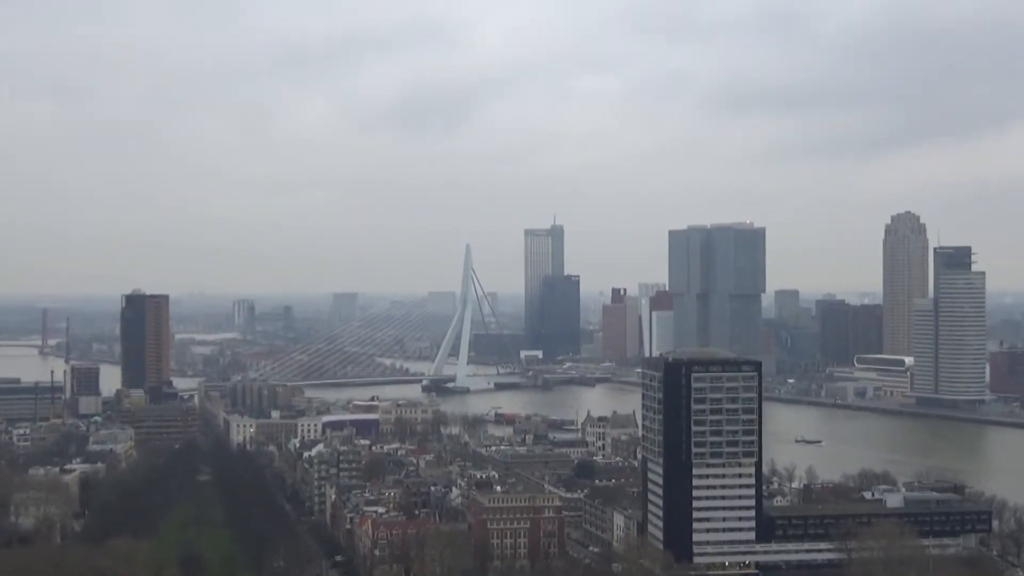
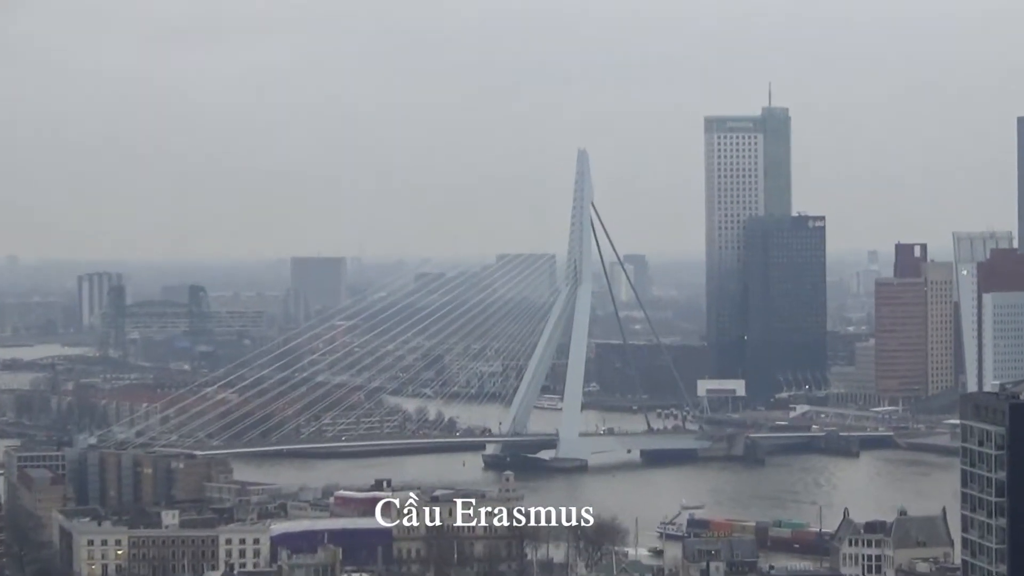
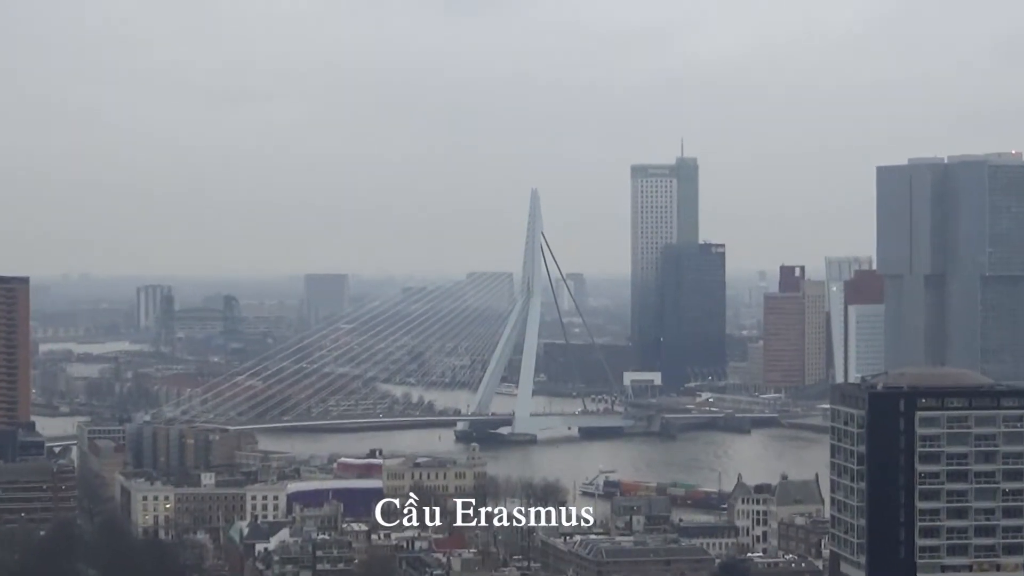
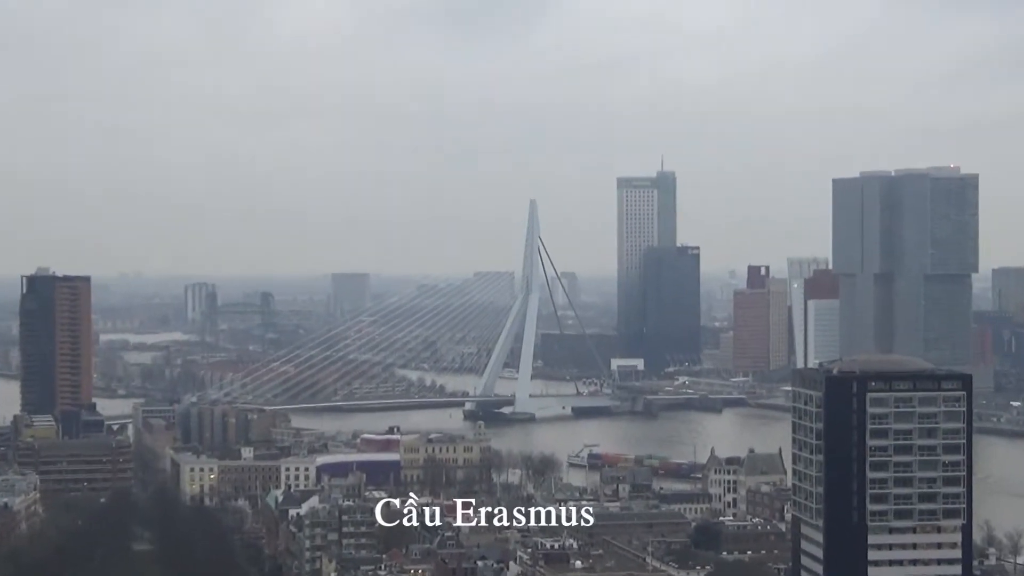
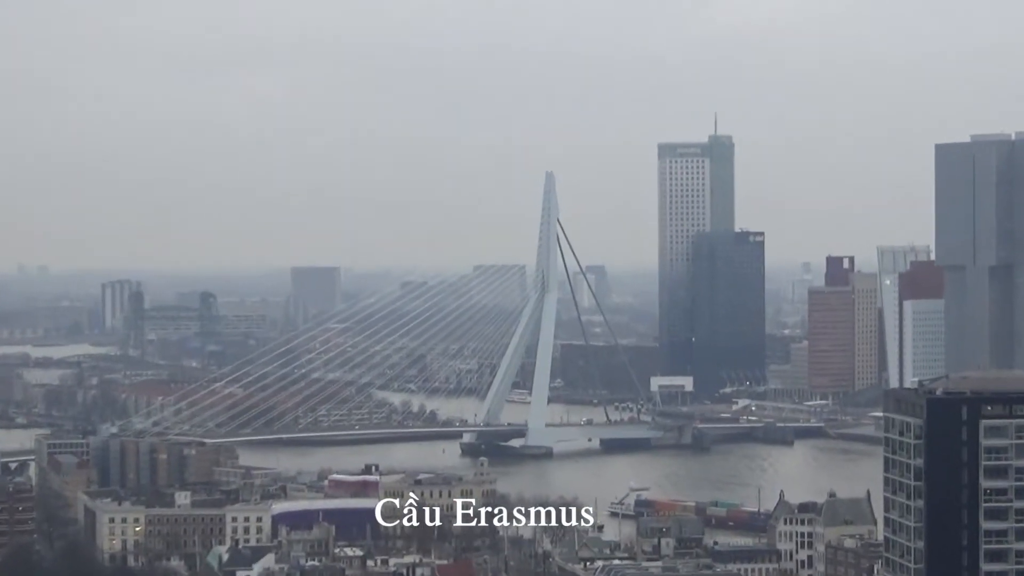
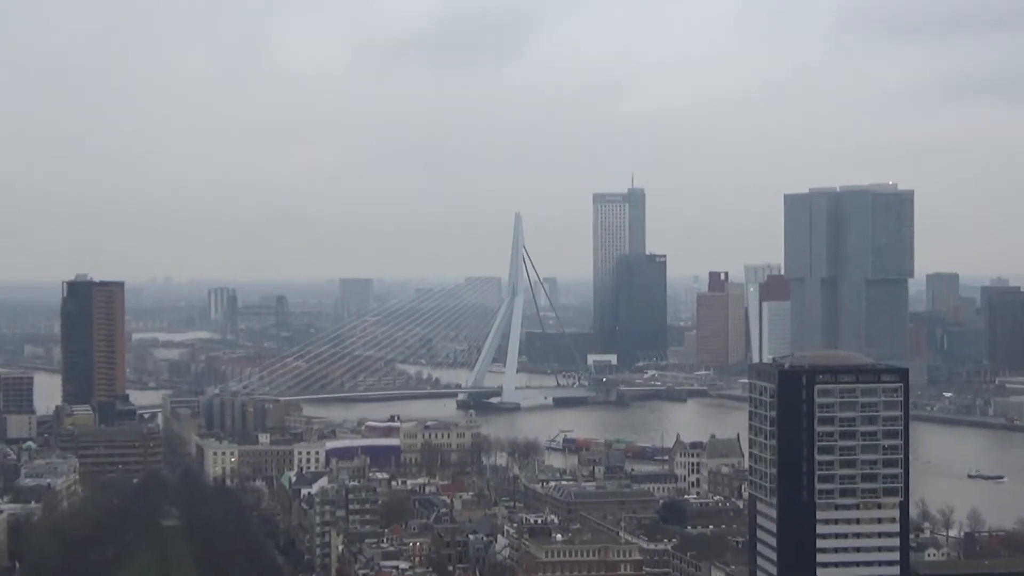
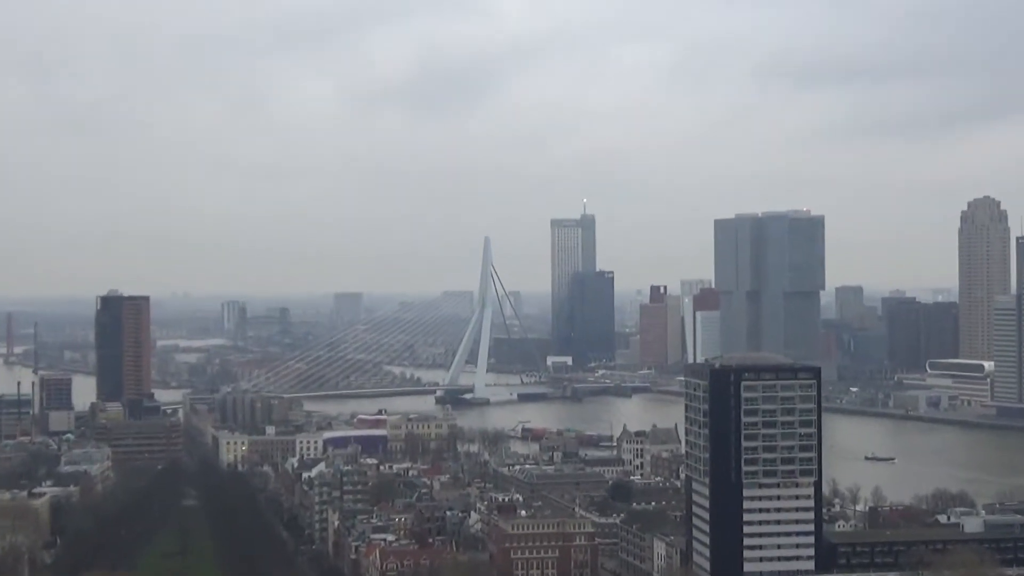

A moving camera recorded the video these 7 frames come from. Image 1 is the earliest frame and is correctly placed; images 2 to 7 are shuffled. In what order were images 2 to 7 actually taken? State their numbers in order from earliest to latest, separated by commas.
7, 6, 4, 3, 5, 2
